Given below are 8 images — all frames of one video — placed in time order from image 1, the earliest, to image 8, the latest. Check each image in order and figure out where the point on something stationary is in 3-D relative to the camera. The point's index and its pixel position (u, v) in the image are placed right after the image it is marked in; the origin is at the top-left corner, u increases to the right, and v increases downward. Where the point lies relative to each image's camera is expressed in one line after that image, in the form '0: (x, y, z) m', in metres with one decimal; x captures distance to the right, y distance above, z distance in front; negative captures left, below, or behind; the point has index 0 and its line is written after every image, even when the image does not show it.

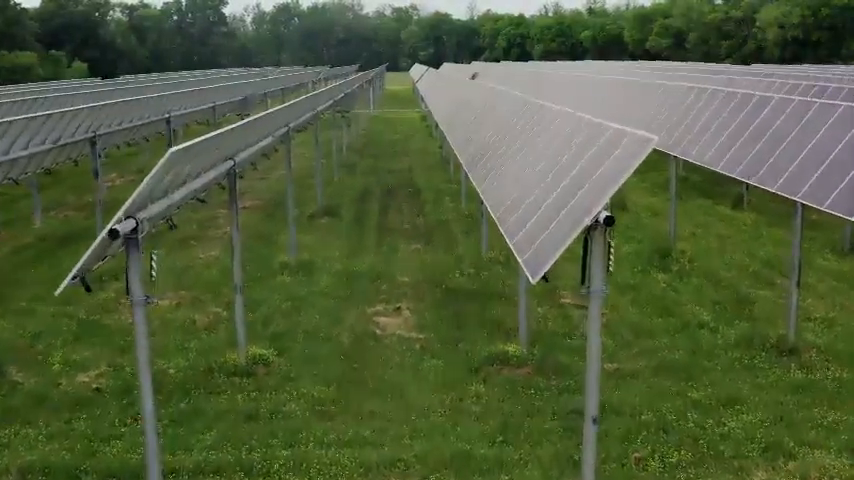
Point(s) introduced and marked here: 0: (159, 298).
0: (-4.8, -1.0, +14.2) m
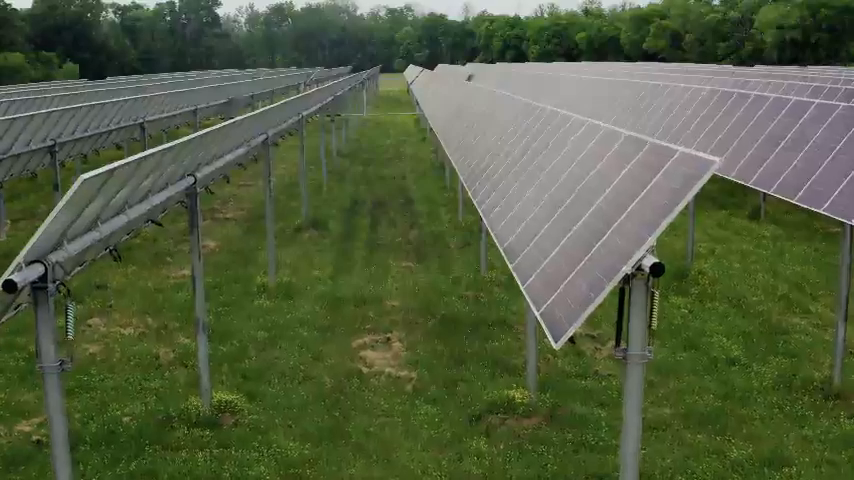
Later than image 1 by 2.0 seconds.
0: (-4.9, -1.4, +12.7) m
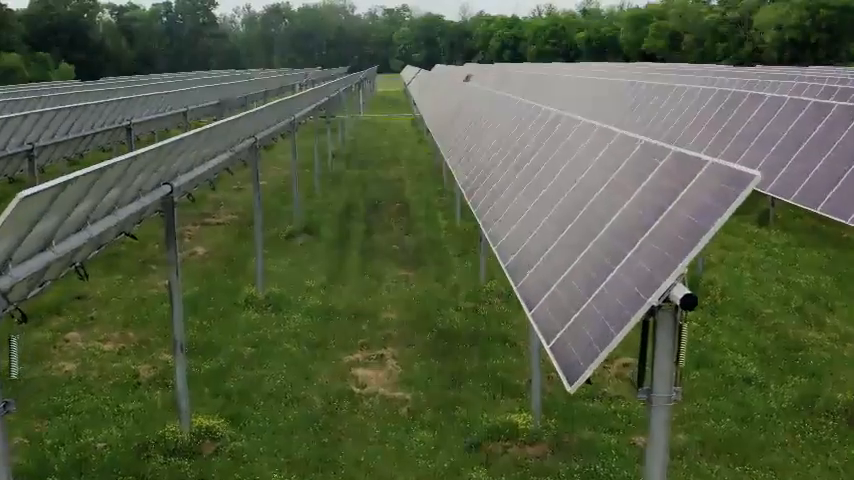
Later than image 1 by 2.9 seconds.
0: (-4.9, -1.5, +12.0) m
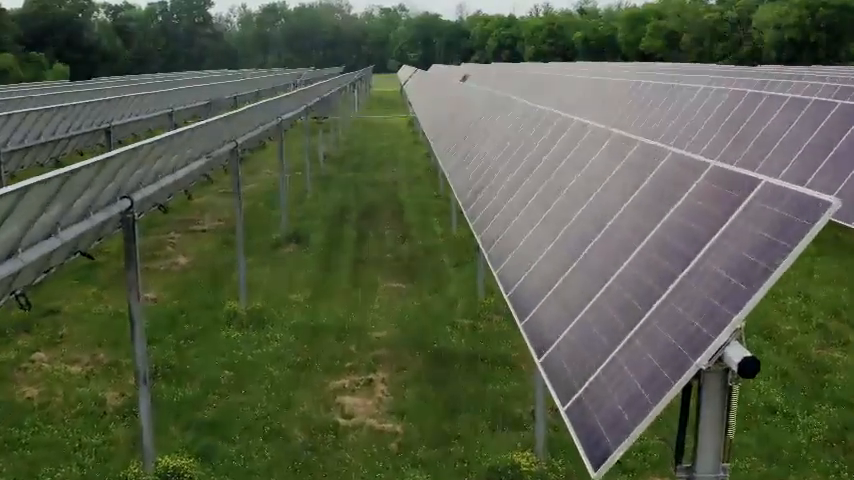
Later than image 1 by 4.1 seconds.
0: (-5.0, -1.7, +11.1) m
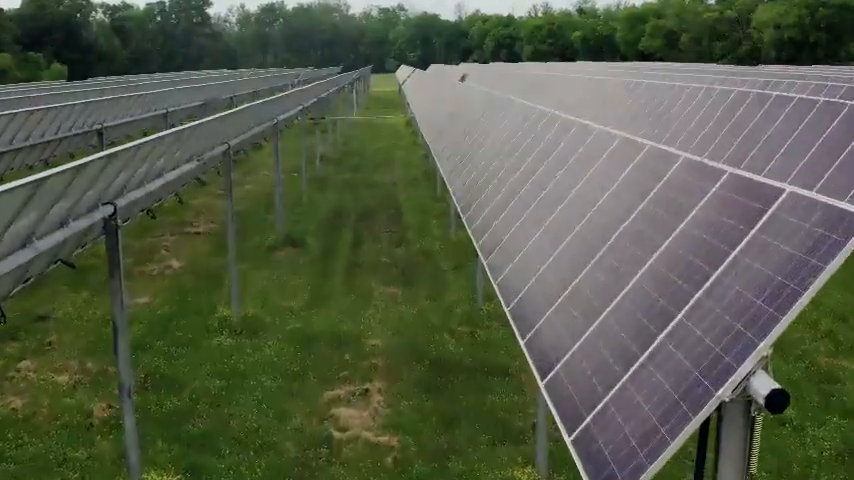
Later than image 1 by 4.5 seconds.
0: (-5.0, -1.8, +10.8) m
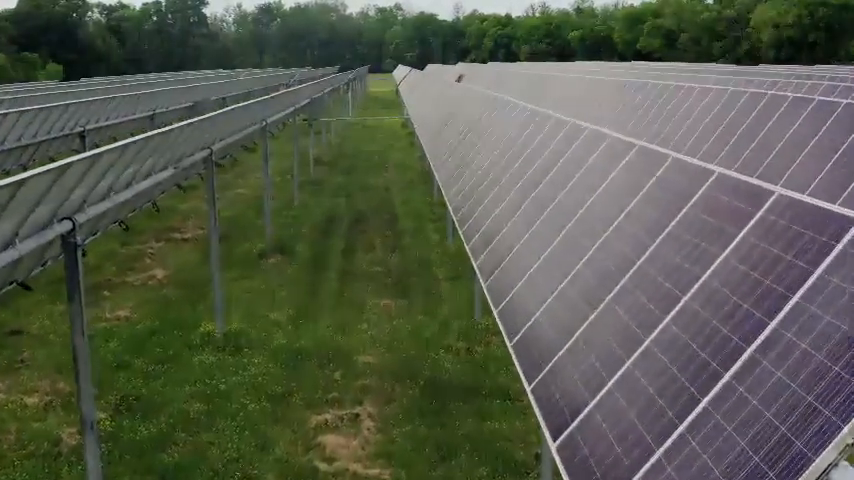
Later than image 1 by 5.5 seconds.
0: (-5.1, -1.9, +10.2) m
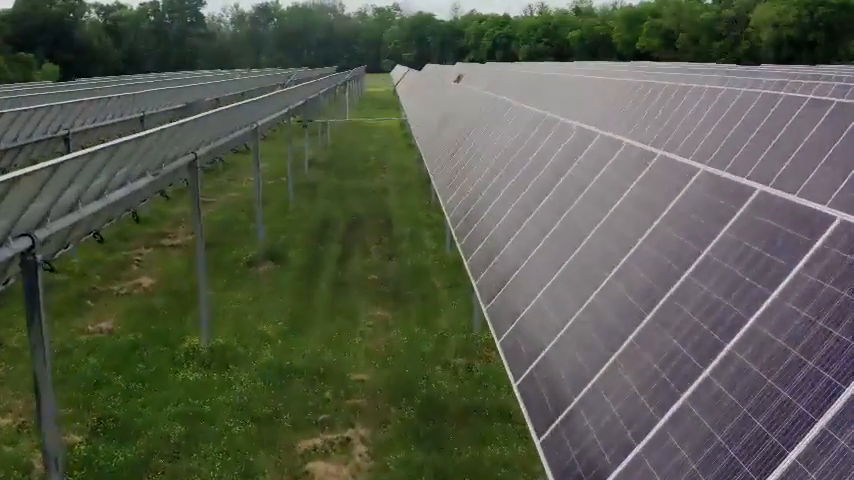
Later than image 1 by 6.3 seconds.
0: (-5.2, -2.1, +9.6) m
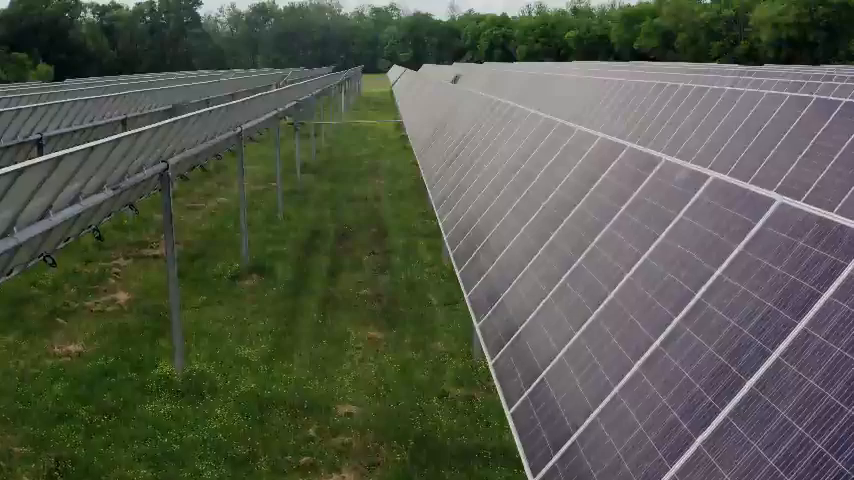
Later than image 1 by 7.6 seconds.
0: (-5.2, -2.3, +8.6) m
